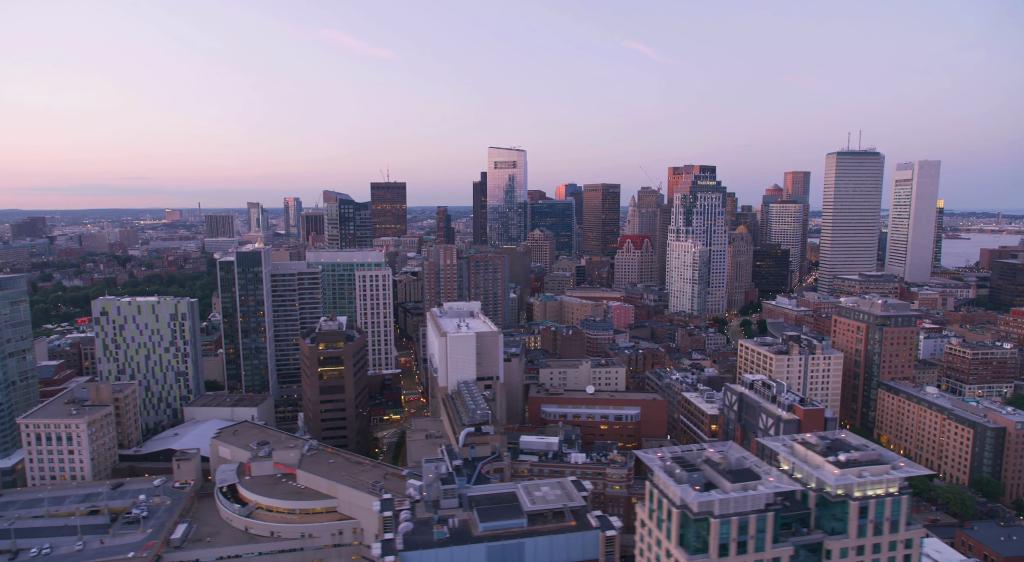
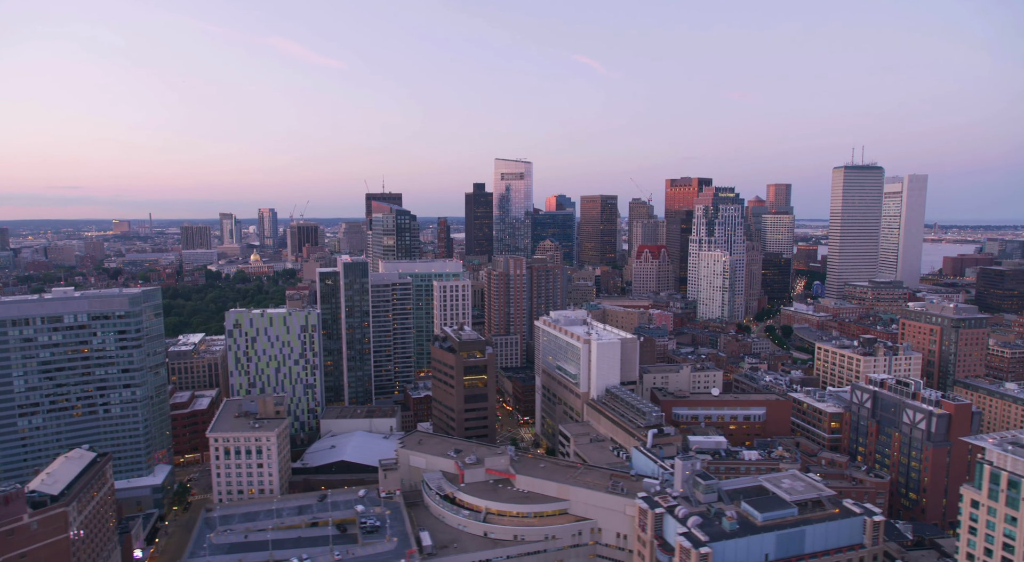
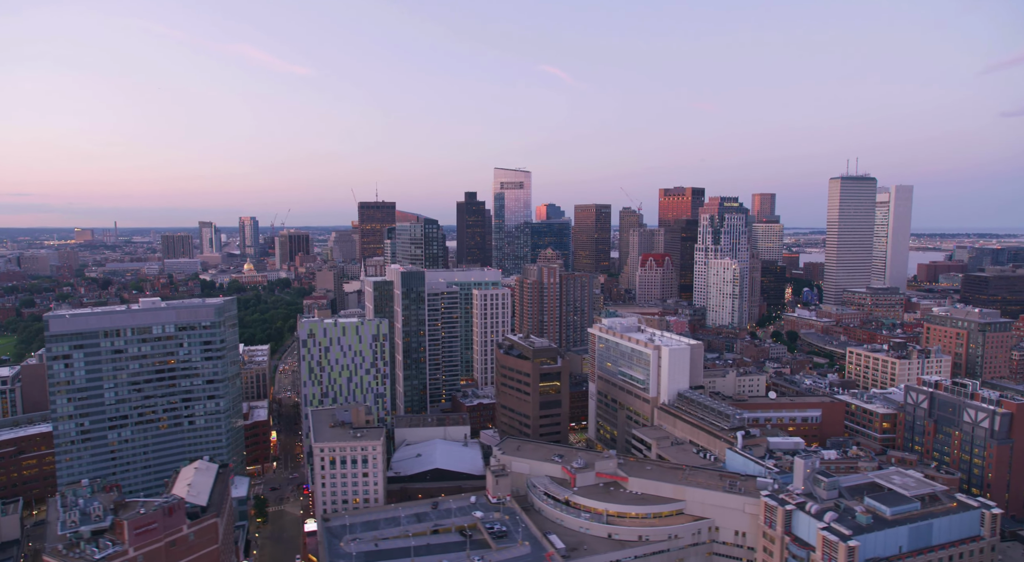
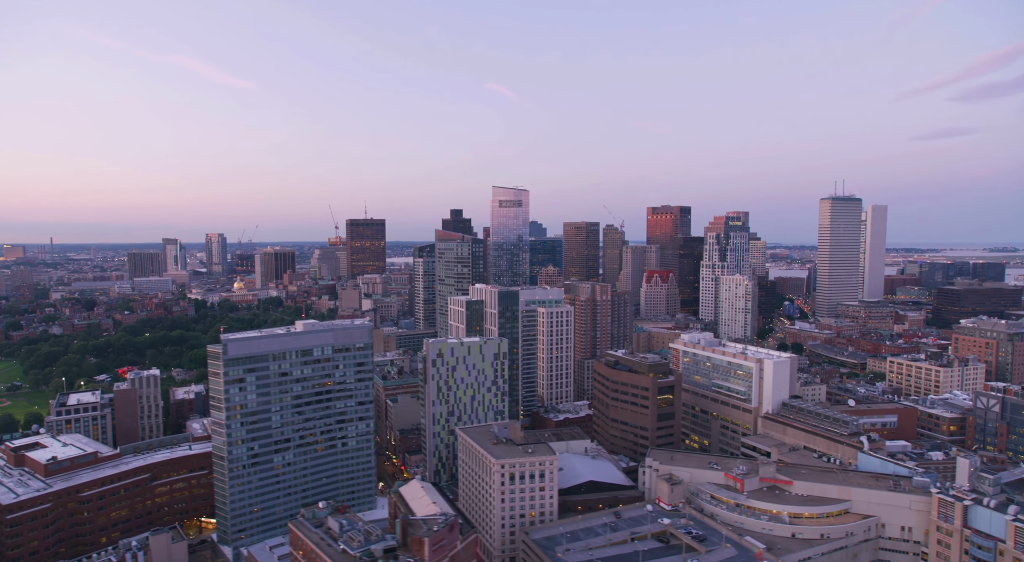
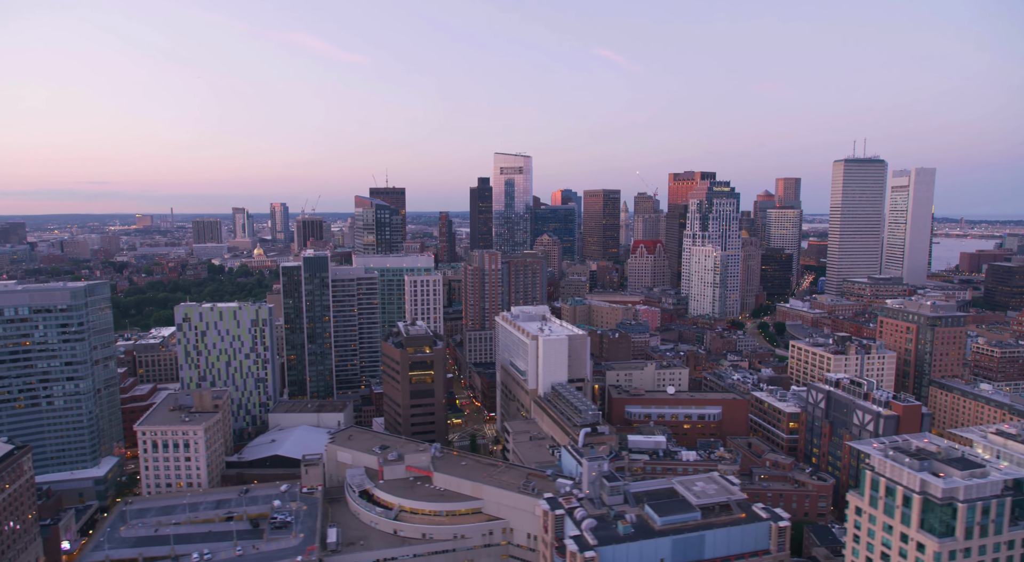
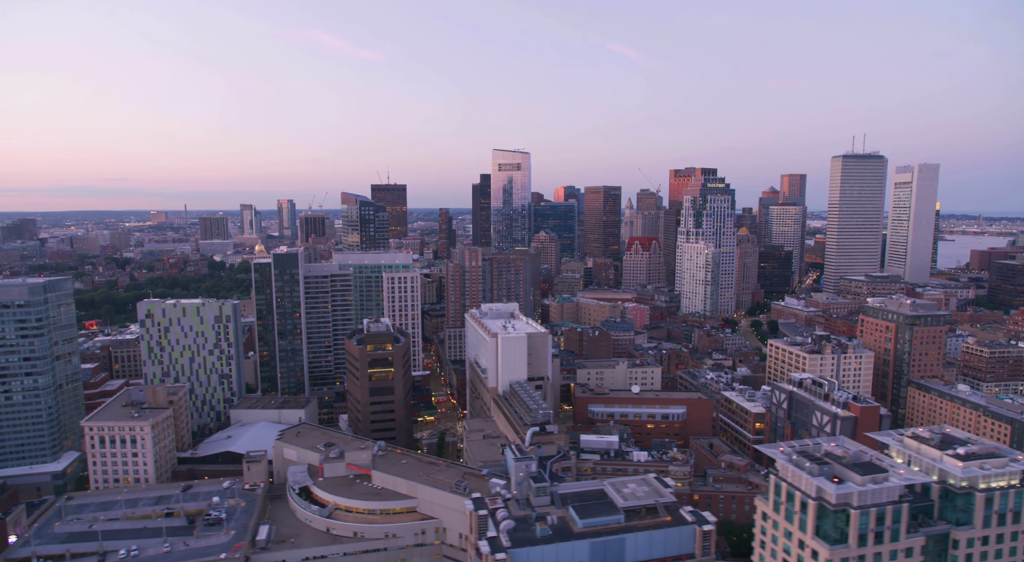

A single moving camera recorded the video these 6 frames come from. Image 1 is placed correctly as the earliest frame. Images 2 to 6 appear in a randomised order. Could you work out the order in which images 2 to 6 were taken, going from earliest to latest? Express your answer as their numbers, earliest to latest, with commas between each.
6, 5, 2, 3, 4
